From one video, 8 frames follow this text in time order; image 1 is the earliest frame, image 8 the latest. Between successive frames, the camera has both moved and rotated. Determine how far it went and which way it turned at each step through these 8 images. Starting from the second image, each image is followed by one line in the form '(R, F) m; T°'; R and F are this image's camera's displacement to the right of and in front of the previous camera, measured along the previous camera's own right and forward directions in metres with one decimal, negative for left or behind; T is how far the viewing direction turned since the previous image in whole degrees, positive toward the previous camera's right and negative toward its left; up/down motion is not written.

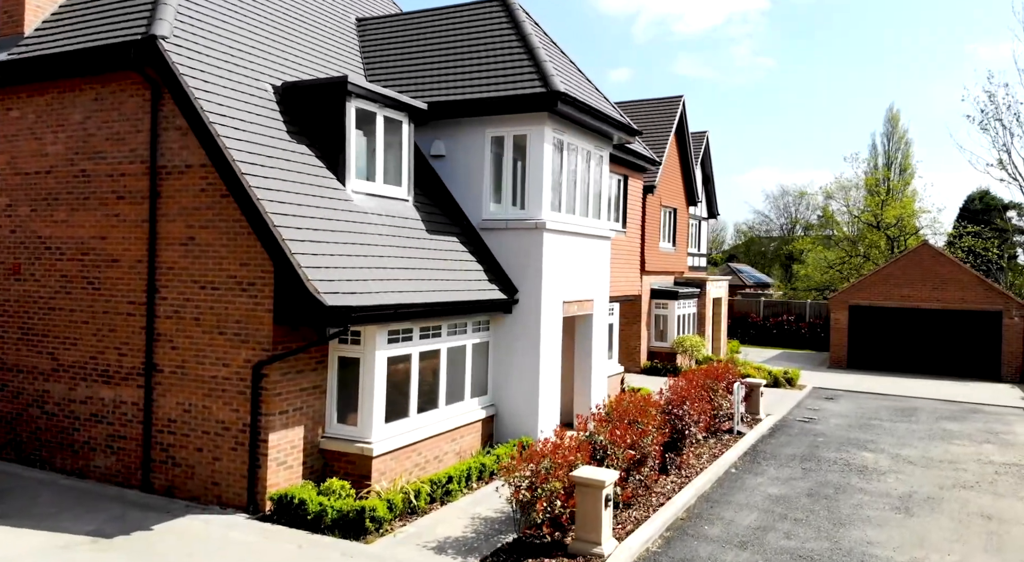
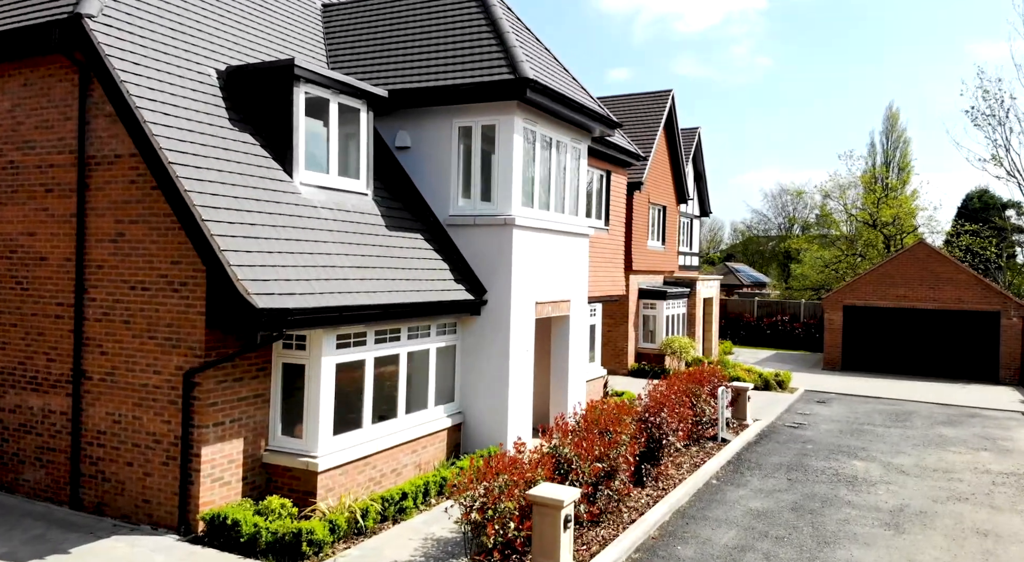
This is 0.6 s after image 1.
(+0.5, +0.8) m; 0°
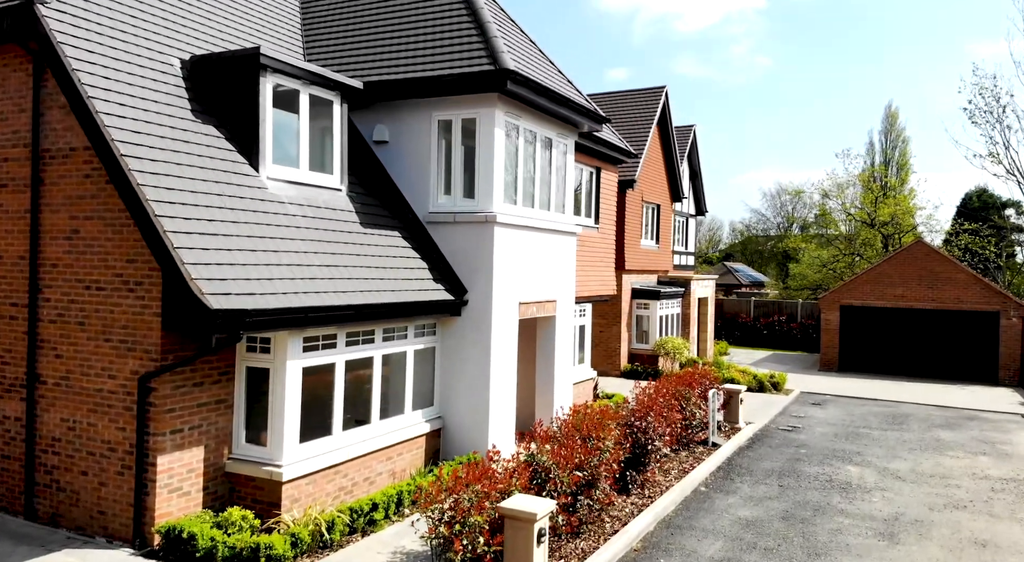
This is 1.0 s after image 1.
(+0.3, +0.5) m; 0°
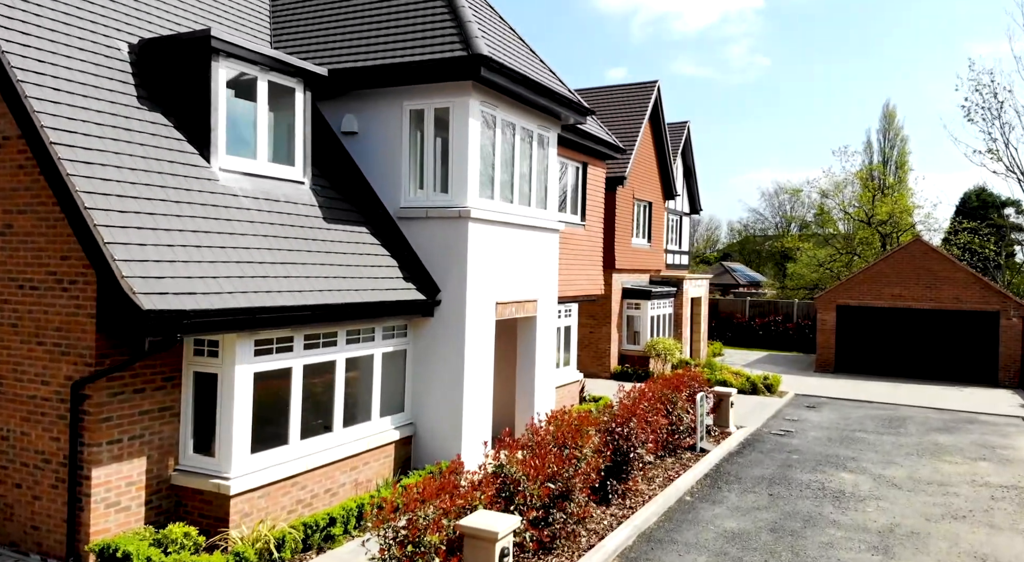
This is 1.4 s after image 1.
(+0.3, +0.6) m; 0°
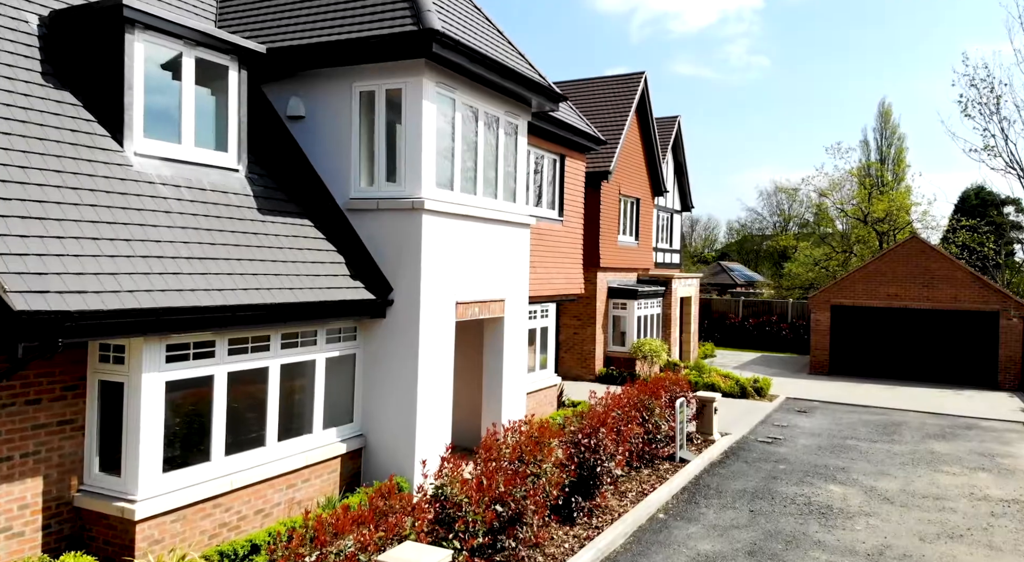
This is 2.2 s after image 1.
(+0.5, +0.9) m; 0°
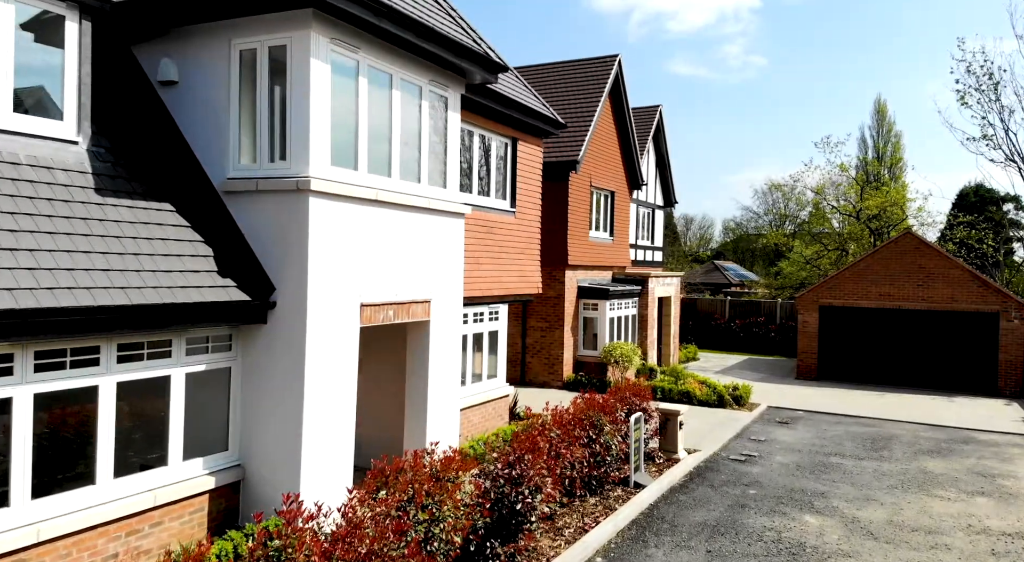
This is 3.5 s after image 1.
(+1.0, +1.8) m; 0°
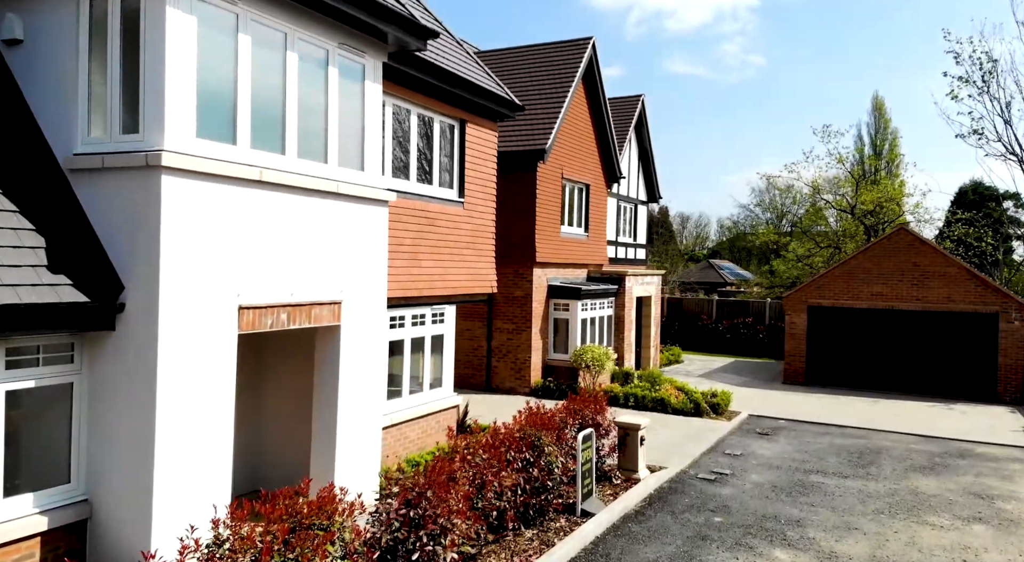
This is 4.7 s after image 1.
(+0.9, +1.5) m; 0°
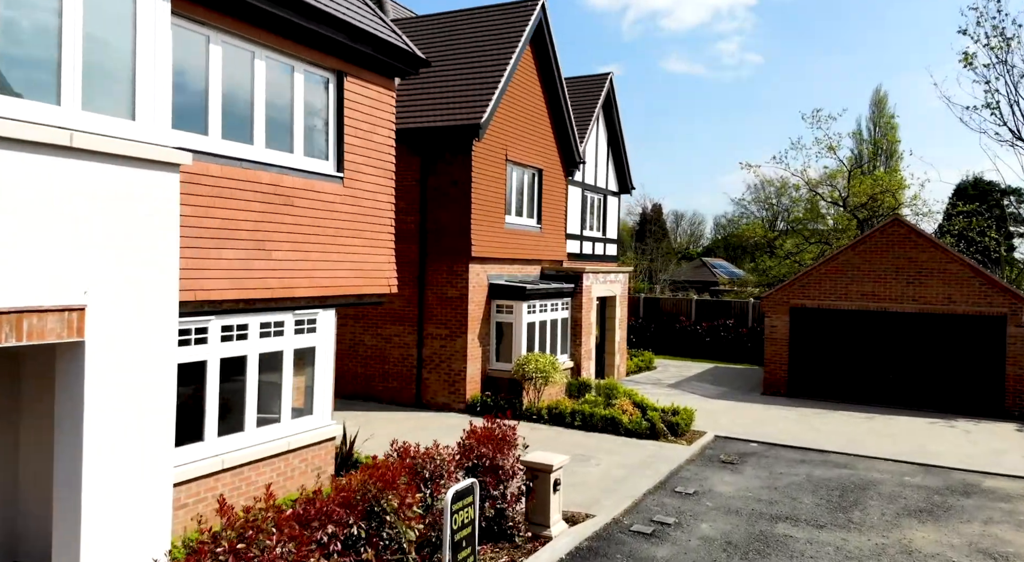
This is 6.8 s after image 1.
(+1.4, +2.8) m; 0°
